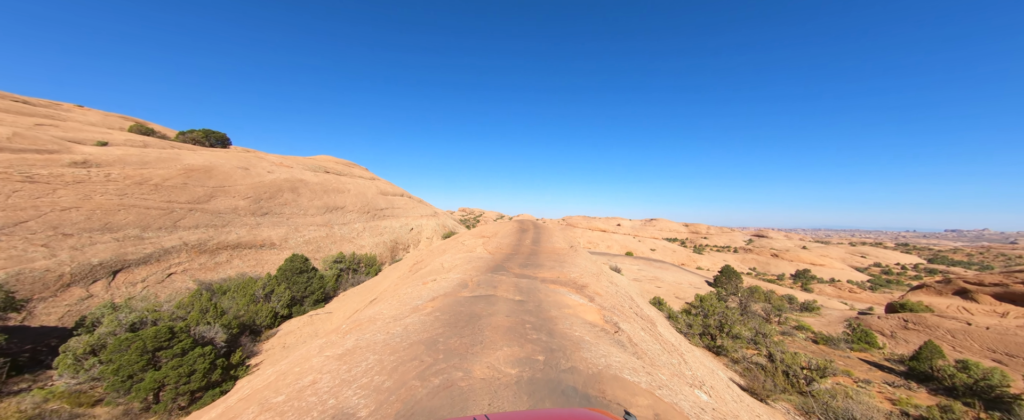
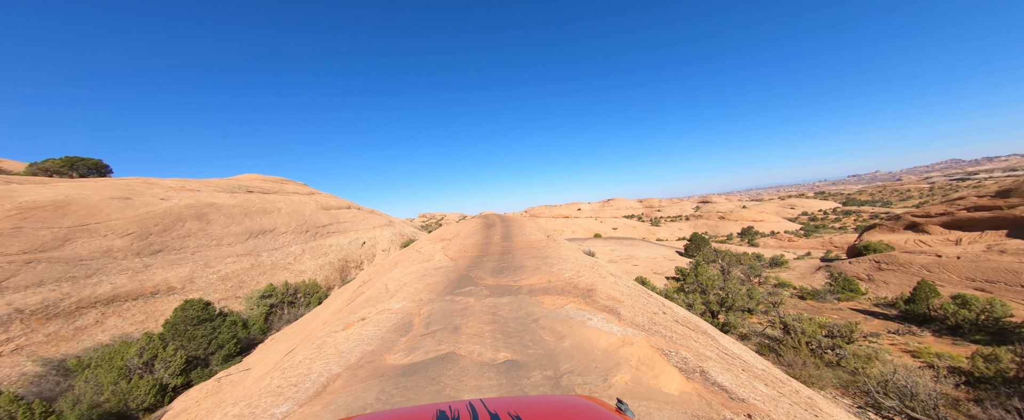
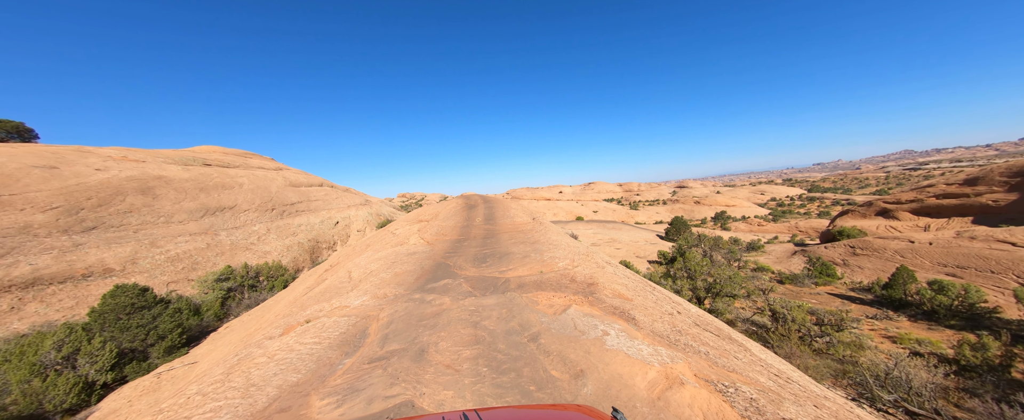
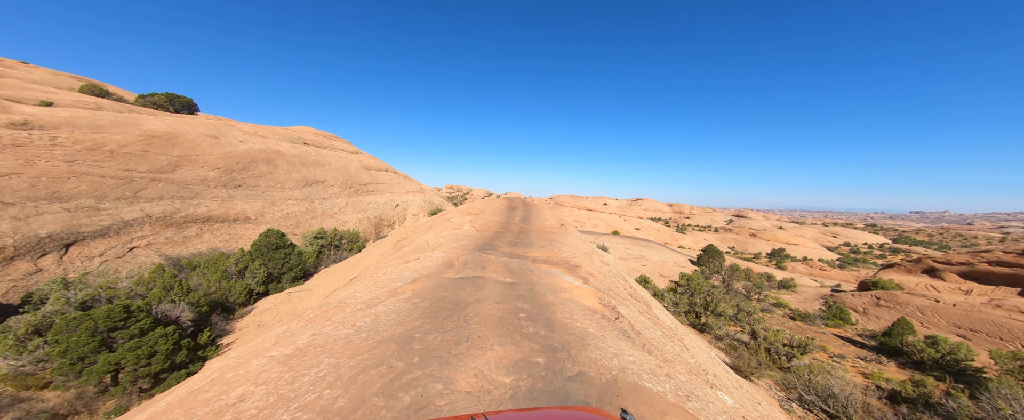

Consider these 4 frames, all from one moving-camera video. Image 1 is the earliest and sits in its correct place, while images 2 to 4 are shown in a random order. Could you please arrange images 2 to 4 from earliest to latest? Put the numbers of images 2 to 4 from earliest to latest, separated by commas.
4, 2, 3
